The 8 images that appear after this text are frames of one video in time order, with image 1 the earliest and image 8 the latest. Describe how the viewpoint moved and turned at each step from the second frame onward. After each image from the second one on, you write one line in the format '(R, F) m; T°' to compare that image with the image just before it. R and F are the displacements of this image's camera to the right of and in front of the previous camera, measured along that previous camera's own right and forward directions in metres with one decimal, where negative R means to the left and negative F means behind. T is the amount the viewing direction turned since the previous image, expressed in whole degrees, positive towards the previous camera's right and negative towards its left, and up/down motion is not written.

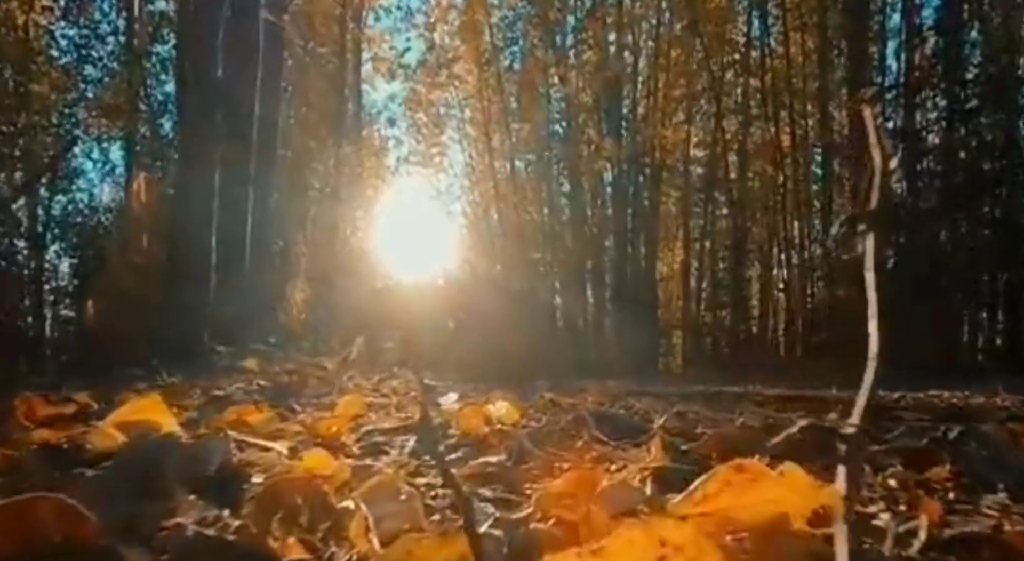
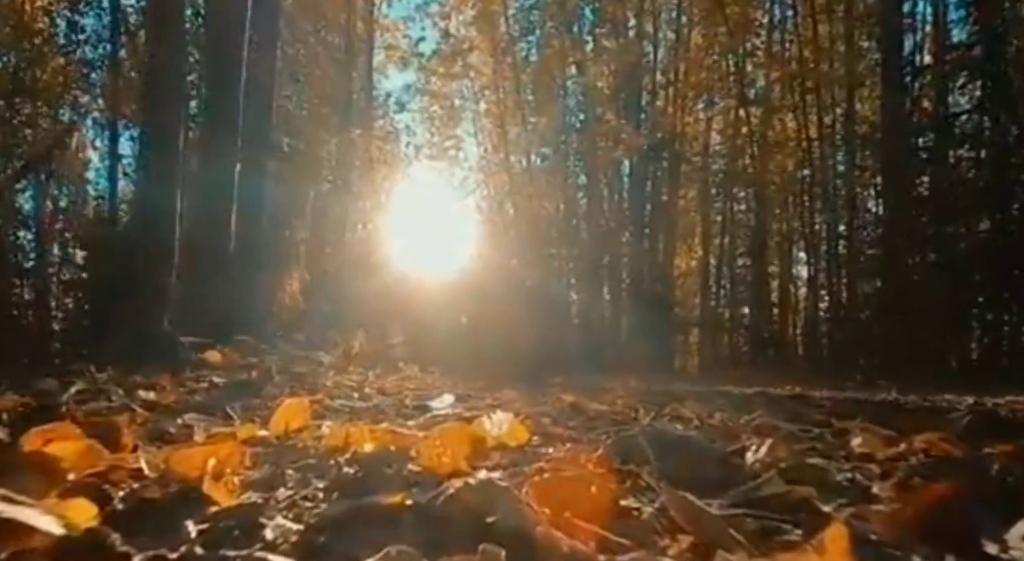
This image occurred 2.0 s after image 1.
(0.0, +0.6) m; -1°
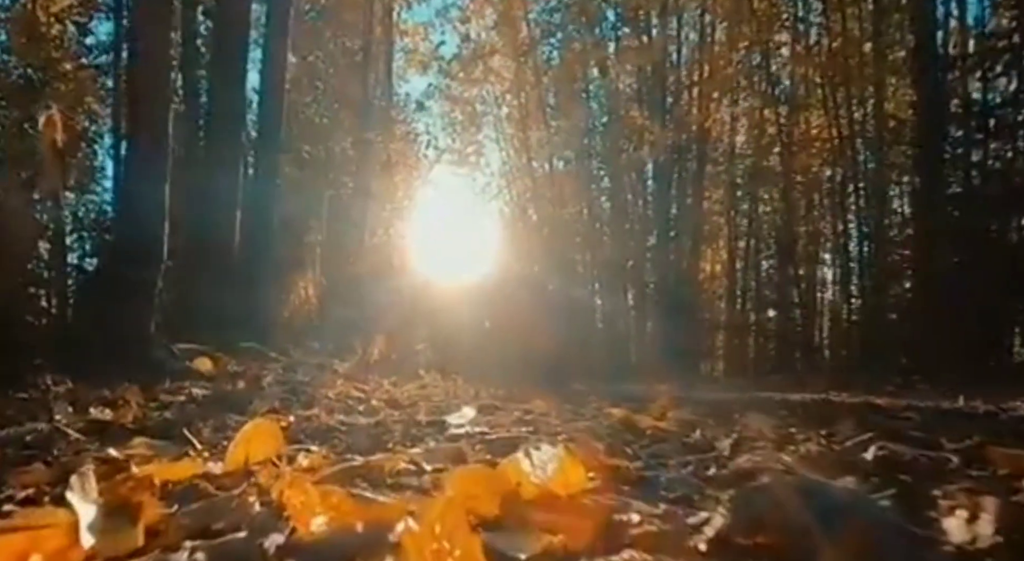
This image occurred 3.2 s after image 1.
(0.0, +0.4) m; -2°
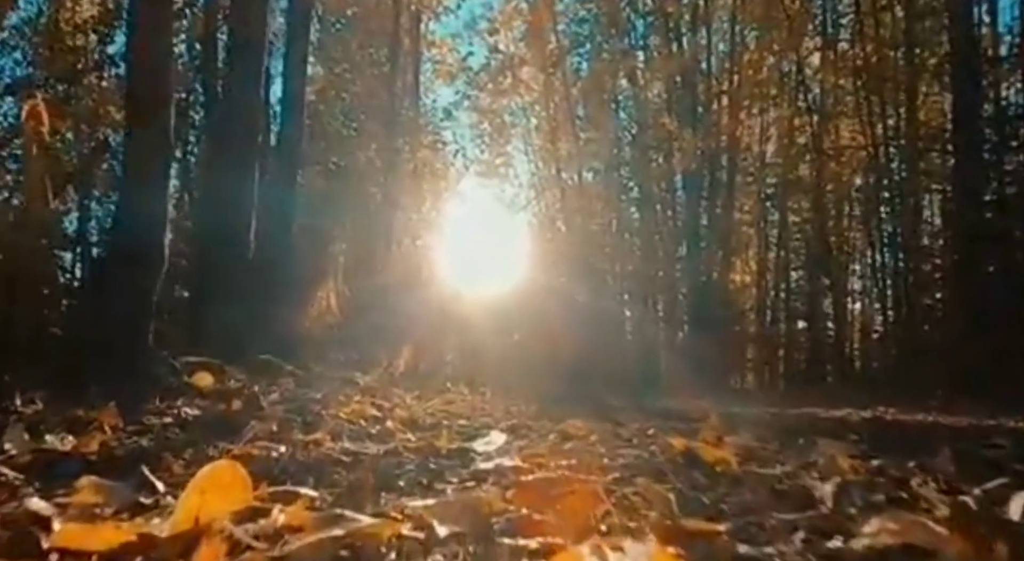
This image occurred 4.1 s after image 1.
(0.0, +0.3) m; -2°
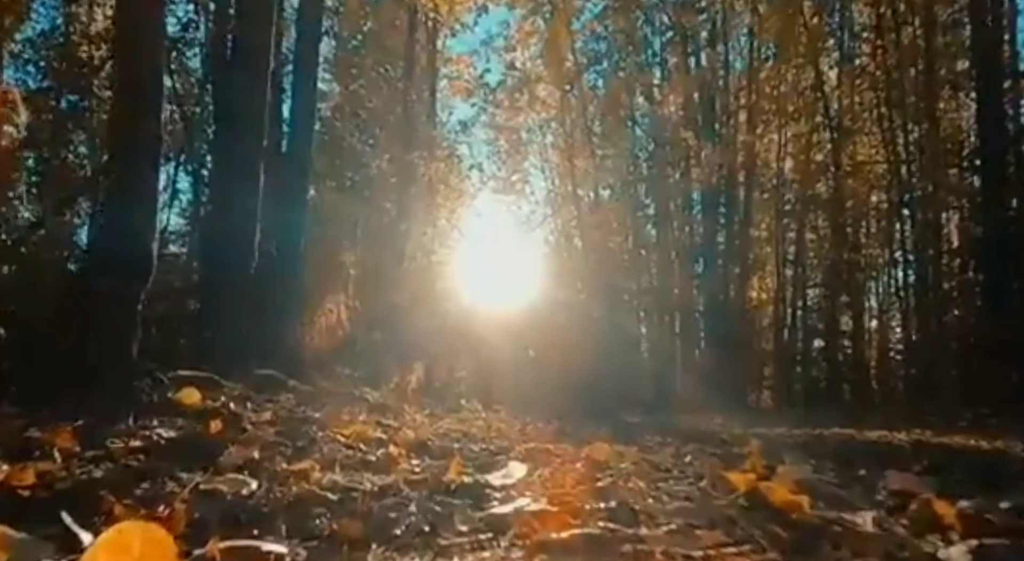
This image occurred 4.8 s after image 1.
(0.0, +0.2) m; -1°
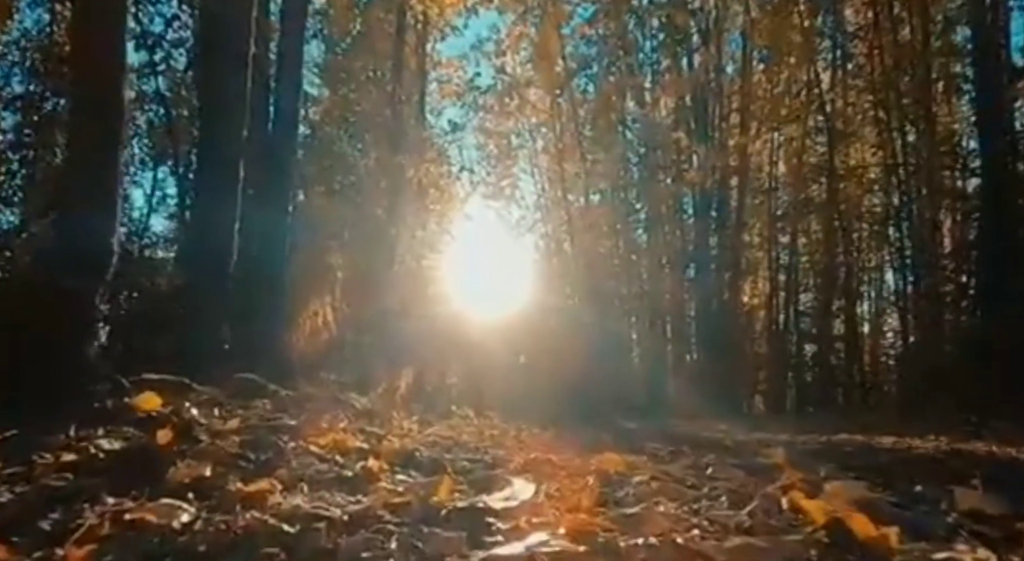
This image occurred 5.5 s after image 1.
(0.0, +0.2) m; +1°
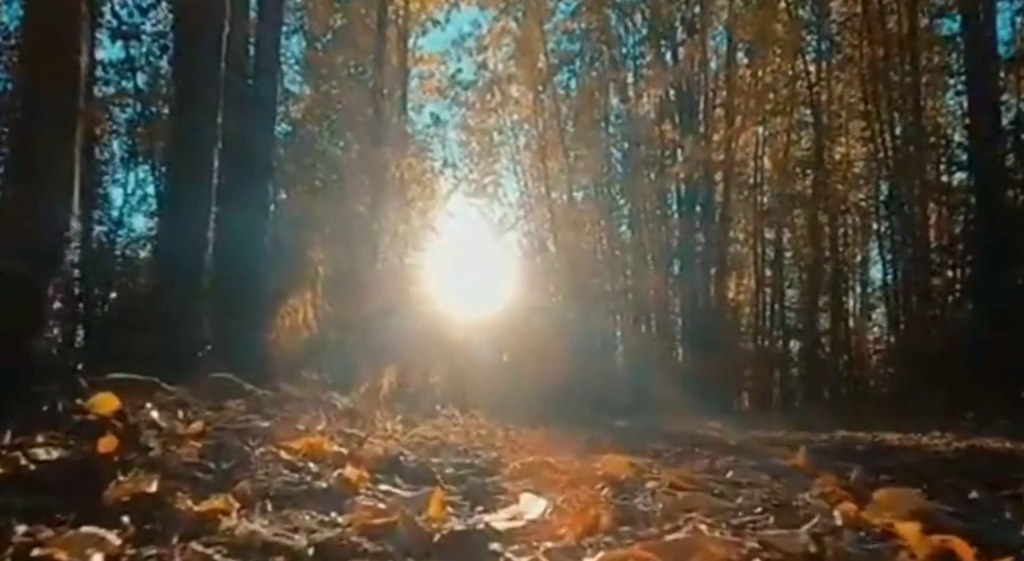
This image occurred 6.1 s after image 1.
(0.0, +0.2) m; +1°
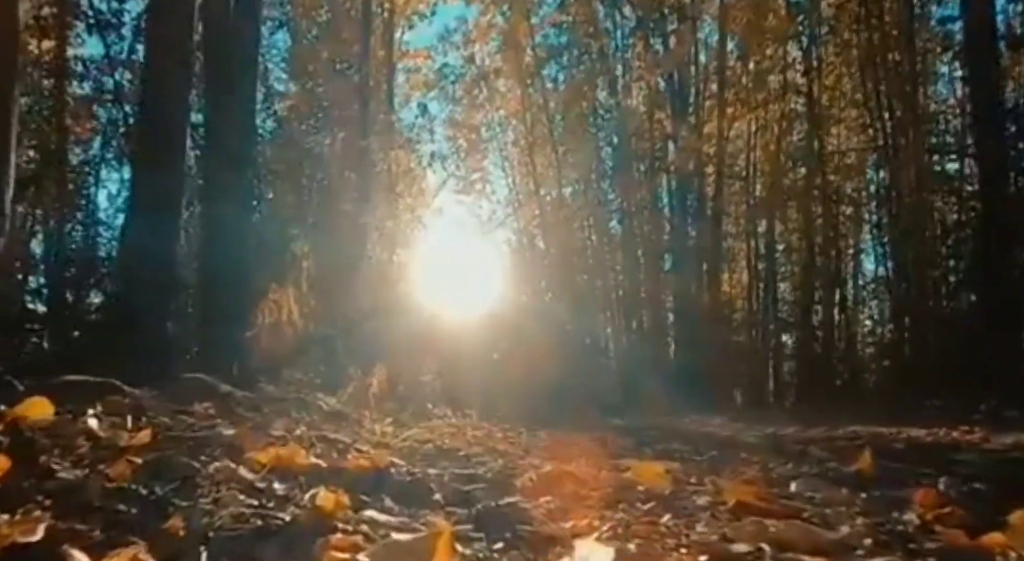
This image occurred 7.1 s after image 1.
(0.0, +0.3) m; +1°
